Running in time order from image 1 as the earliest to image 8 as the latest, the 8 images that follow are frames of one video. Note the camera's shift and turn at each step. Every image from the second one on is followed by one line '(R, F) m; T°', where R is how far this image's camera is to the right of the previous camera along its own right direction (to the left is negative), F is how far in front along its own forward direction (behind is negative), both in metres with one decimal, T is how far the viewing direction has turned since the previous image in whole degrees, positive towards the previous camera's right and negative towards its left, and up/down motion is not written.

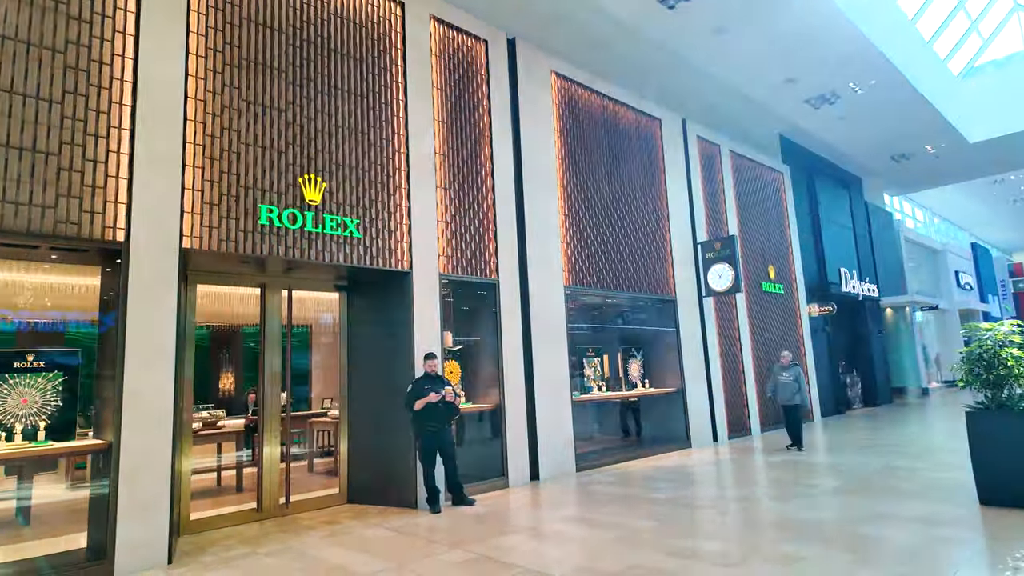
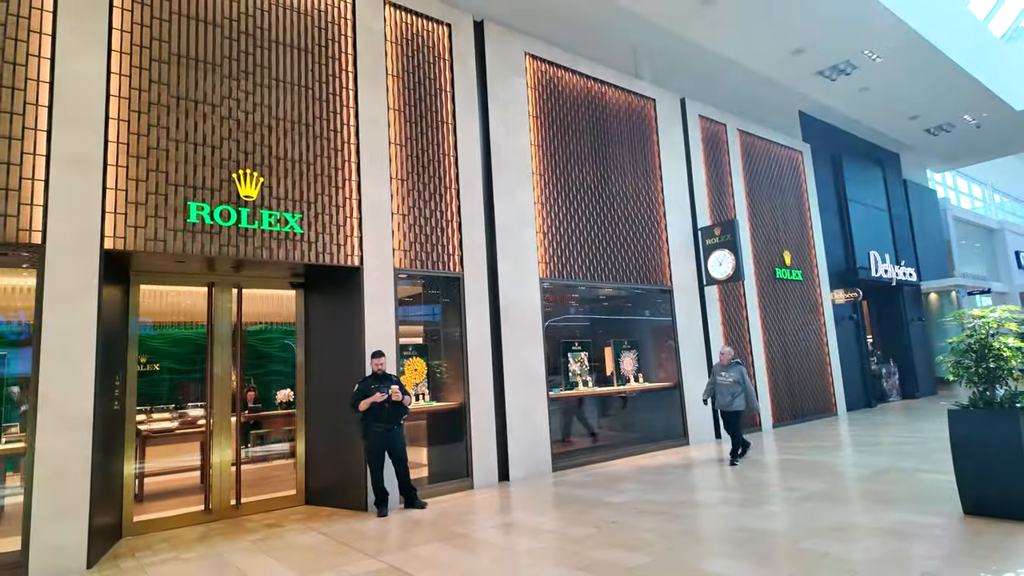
(+0.9, +0.3) m; -5°
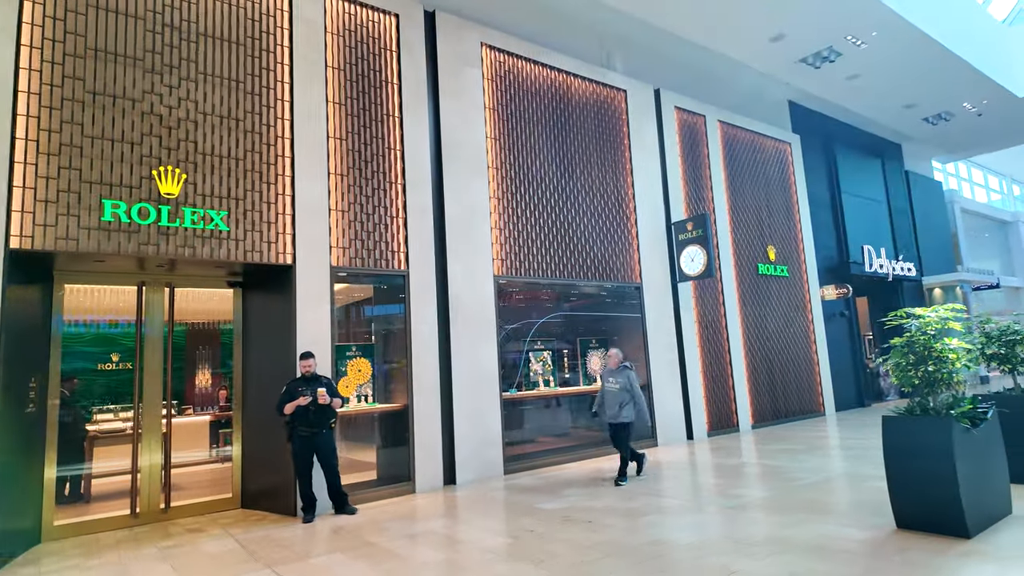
(+0.8, +0.2) m; -2°
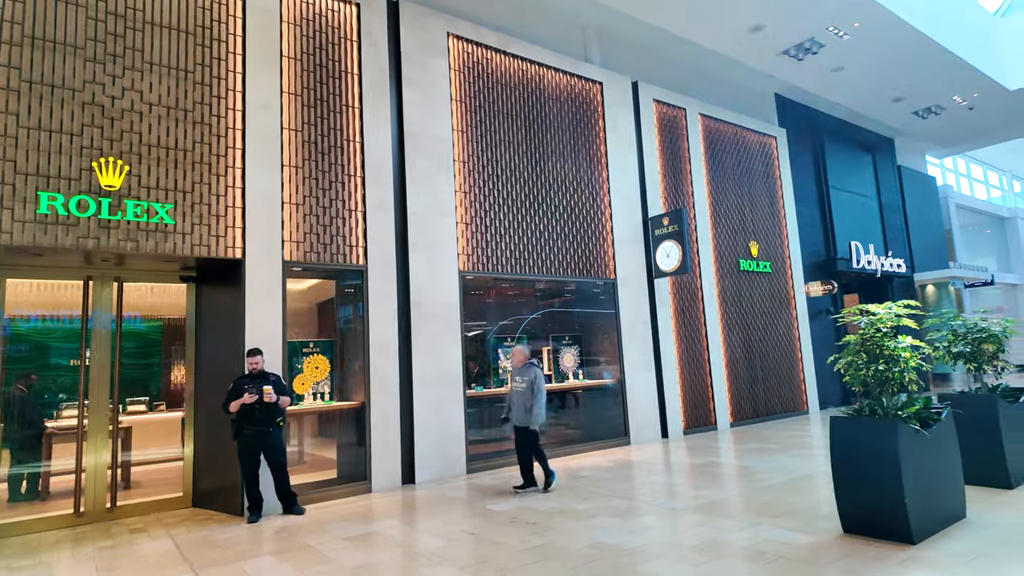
(+0.5, +0.1) m; 0°
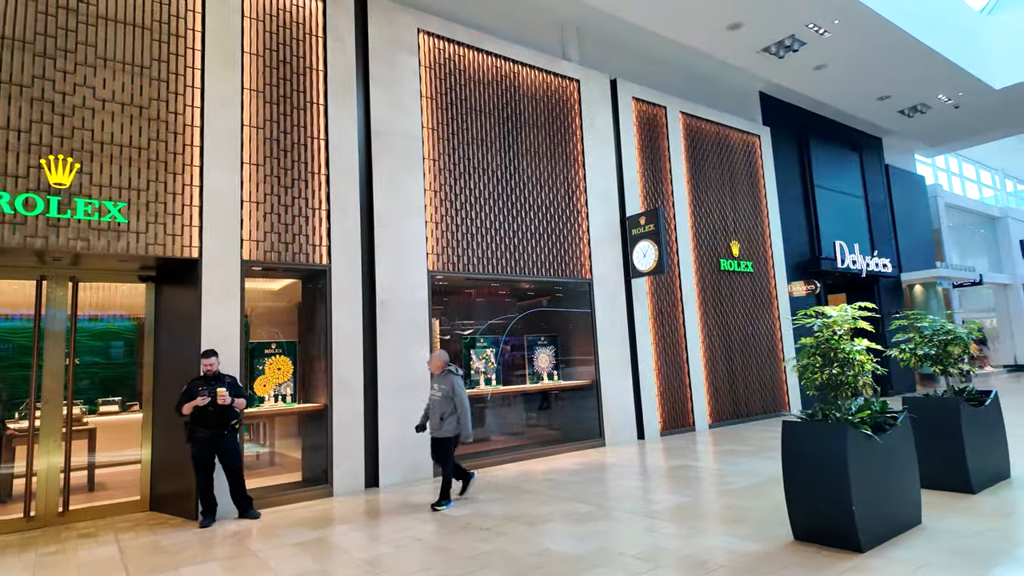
(+0.3, +0.1) m; 0°
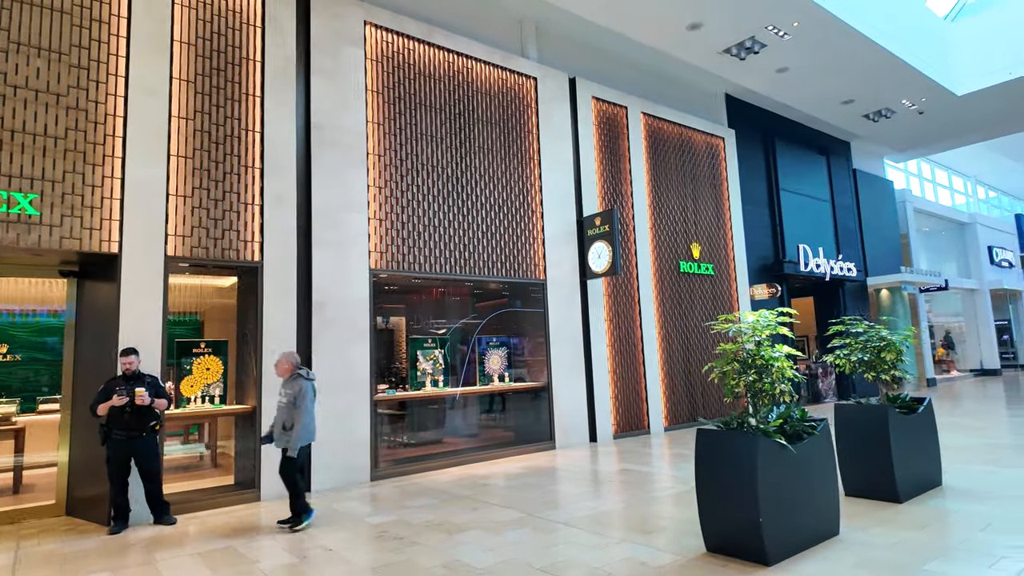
(+0.5, +0.1) m; +1°
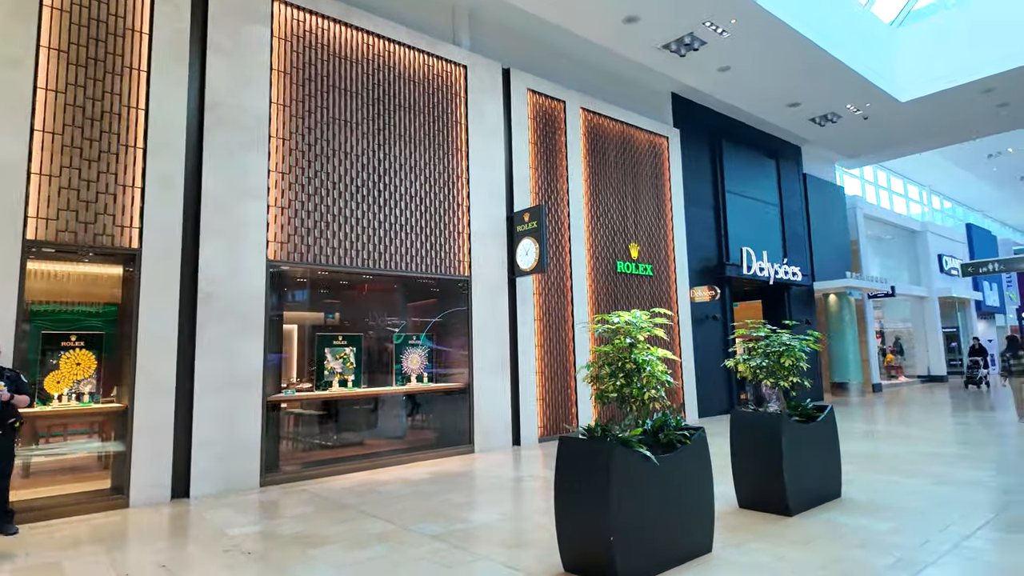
(+0.7, +0.3) m; +2°
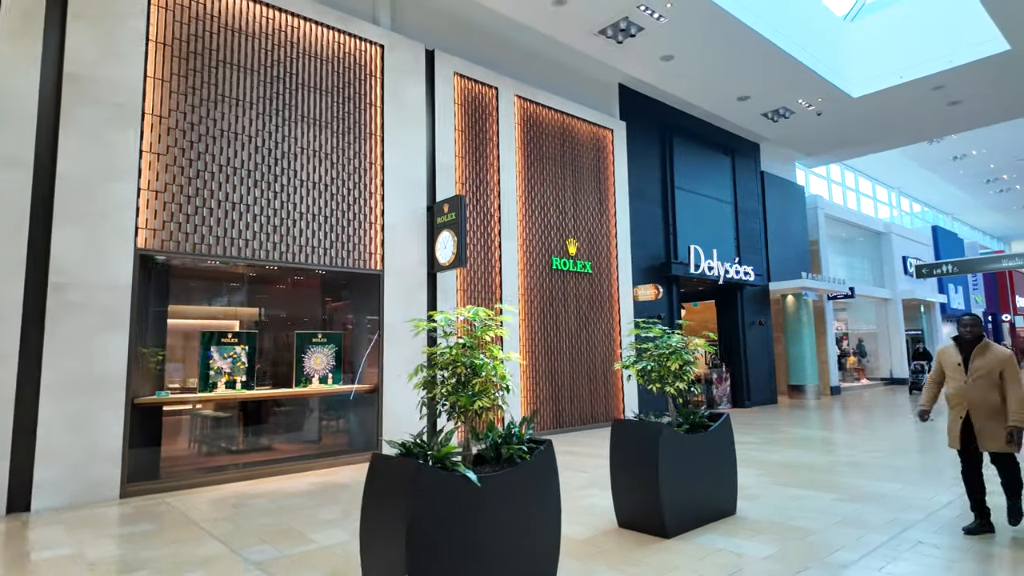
(+0.9, +0.5) m; +1°
